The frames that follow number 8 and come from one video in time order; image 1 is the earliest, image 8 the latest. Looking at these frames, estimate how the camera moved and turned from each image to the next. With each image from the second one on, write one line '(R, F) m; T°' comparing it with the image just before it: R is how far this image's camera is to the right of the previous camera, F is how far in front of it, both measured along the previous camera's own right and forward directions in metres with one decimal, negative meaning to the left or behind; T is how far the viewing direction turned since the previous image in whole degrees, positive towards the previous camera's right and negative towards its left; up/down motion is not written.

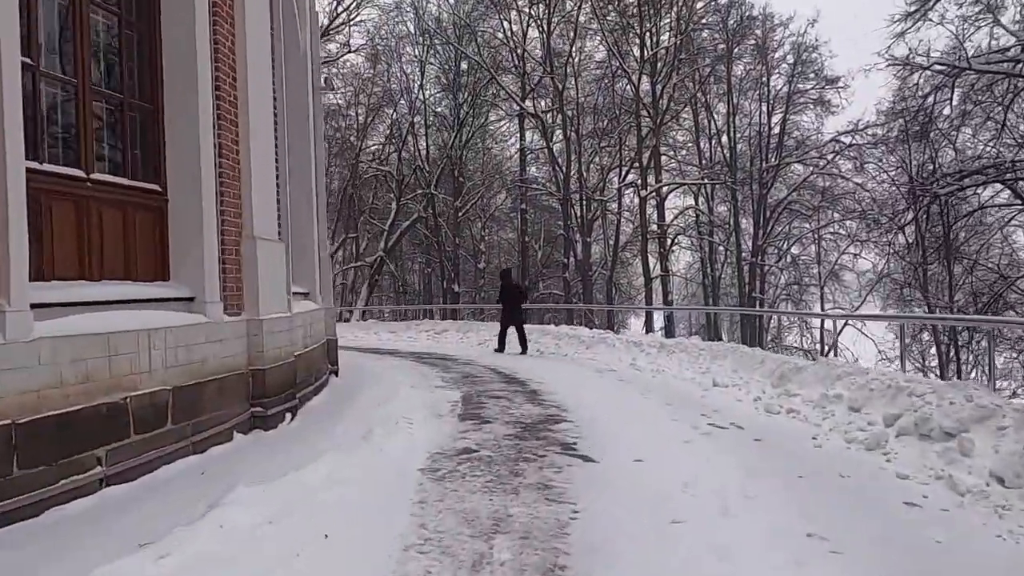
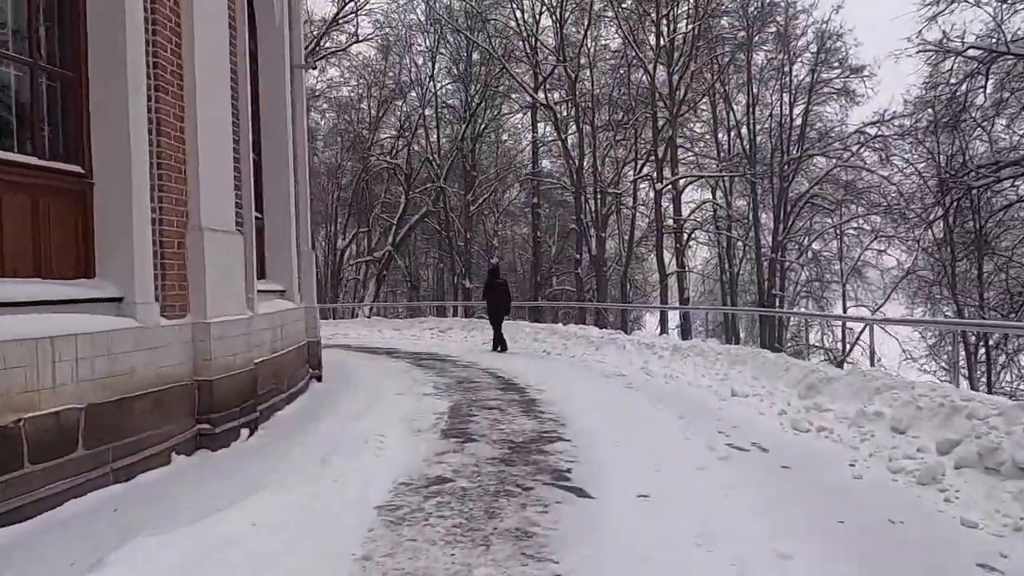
(+0.2, +0.6) m; -1°
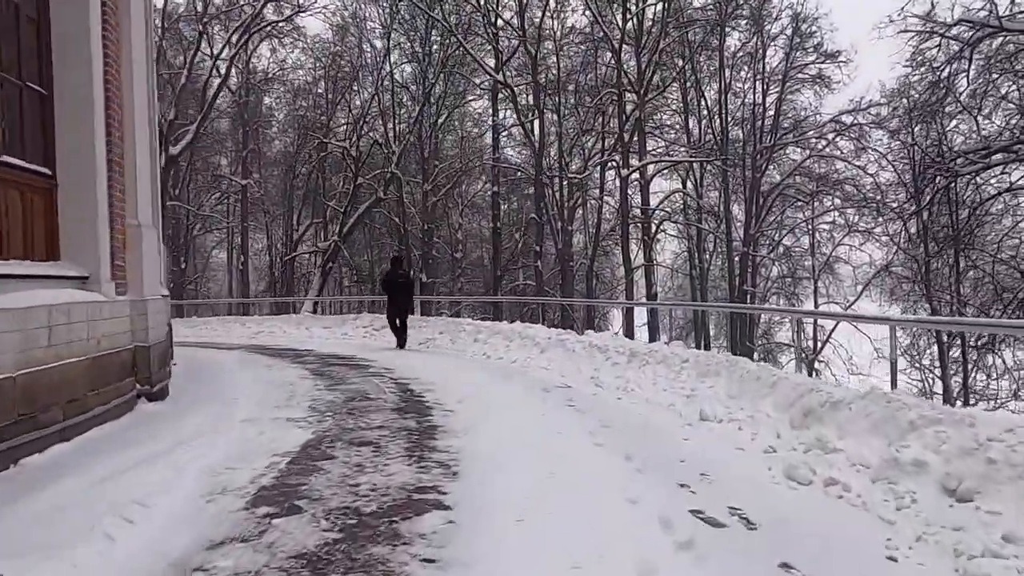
(+0.5, +1.4) m; +2°
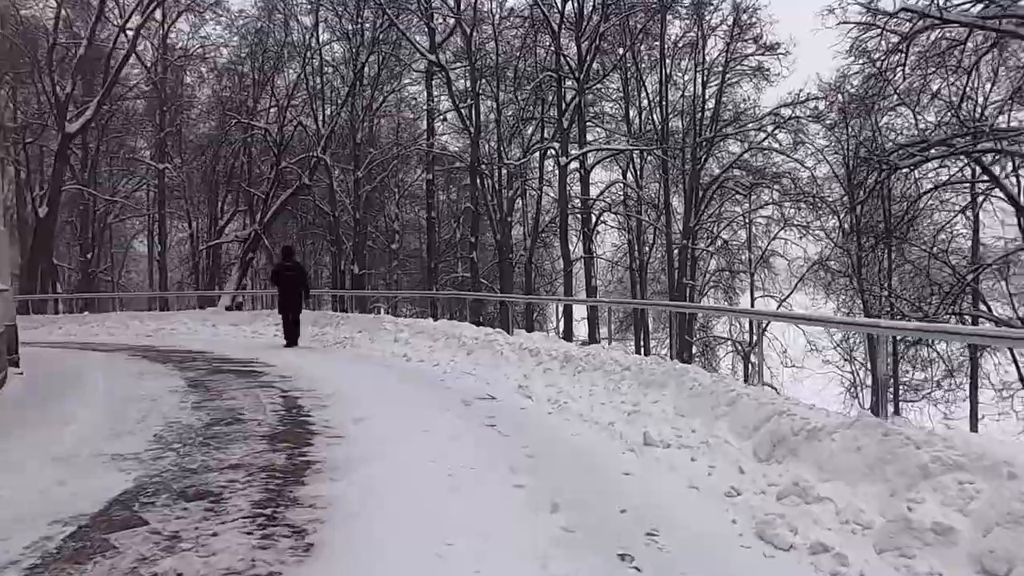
(+0.2, +0.8) m; +5°
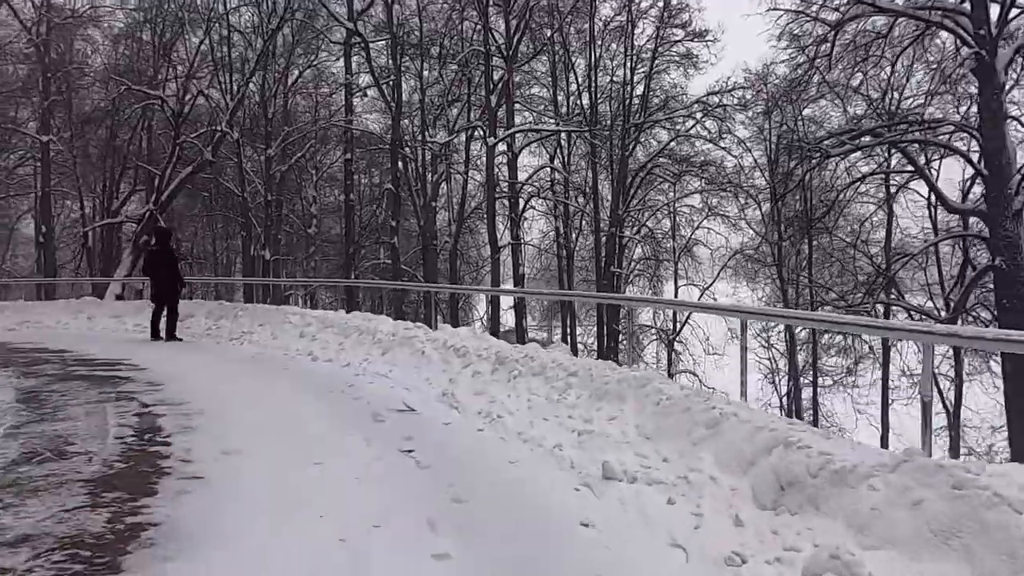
(0.0, +0.8) m; +7°
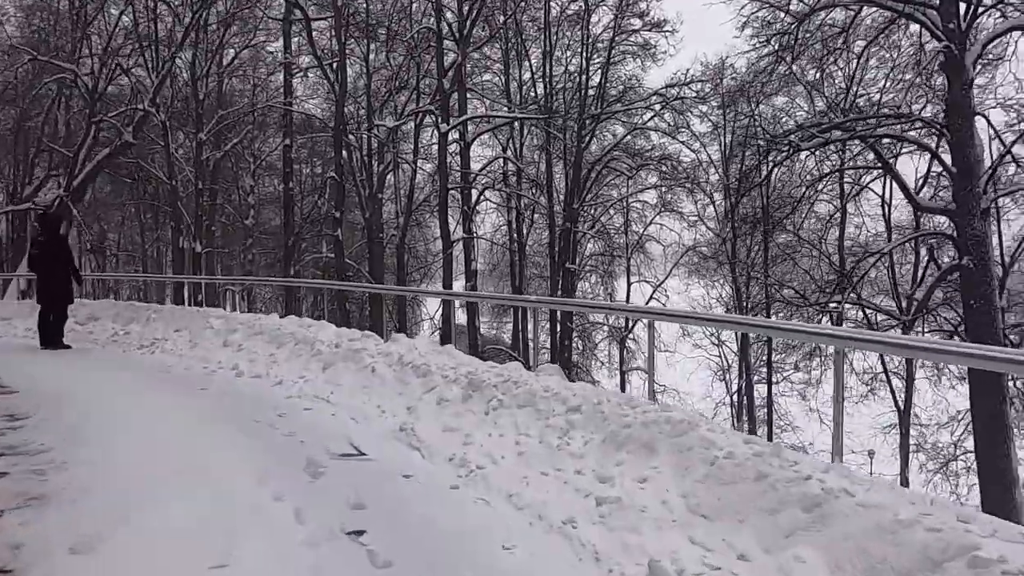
(-0.2, +0.9) m; +5°
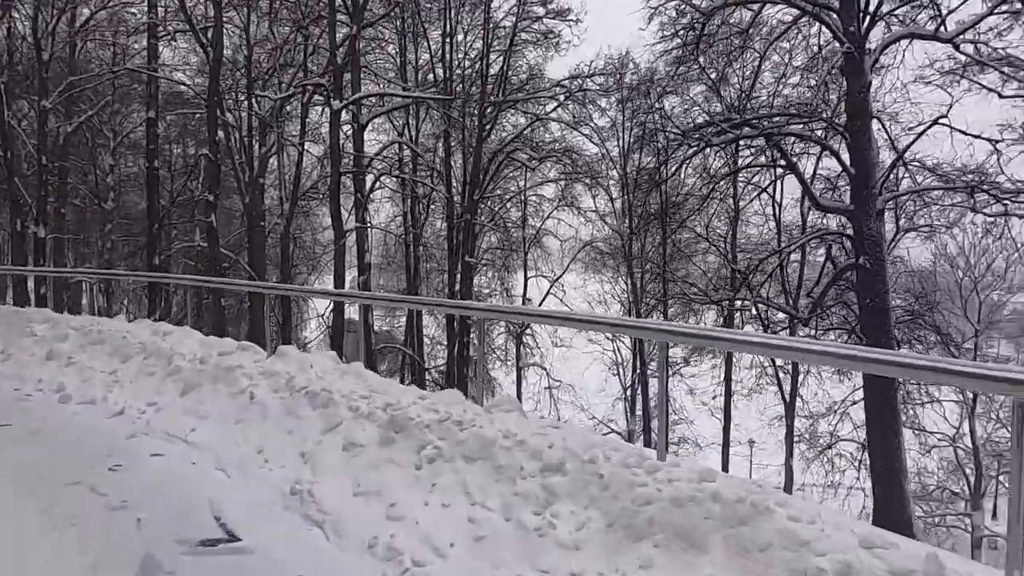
(-0.2, +0.9) m; +10°
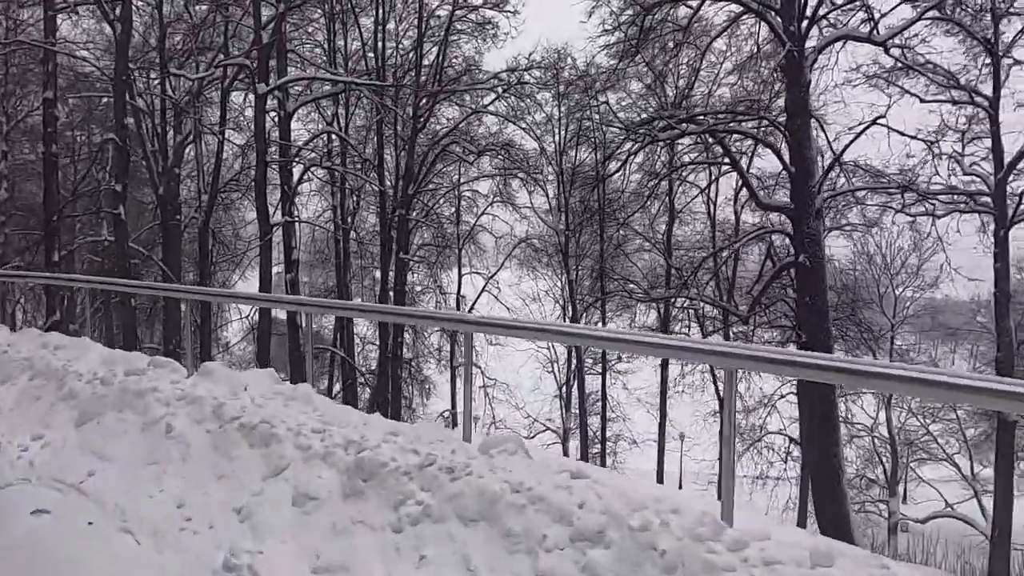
(-0.2, +0.5) m; +6°
